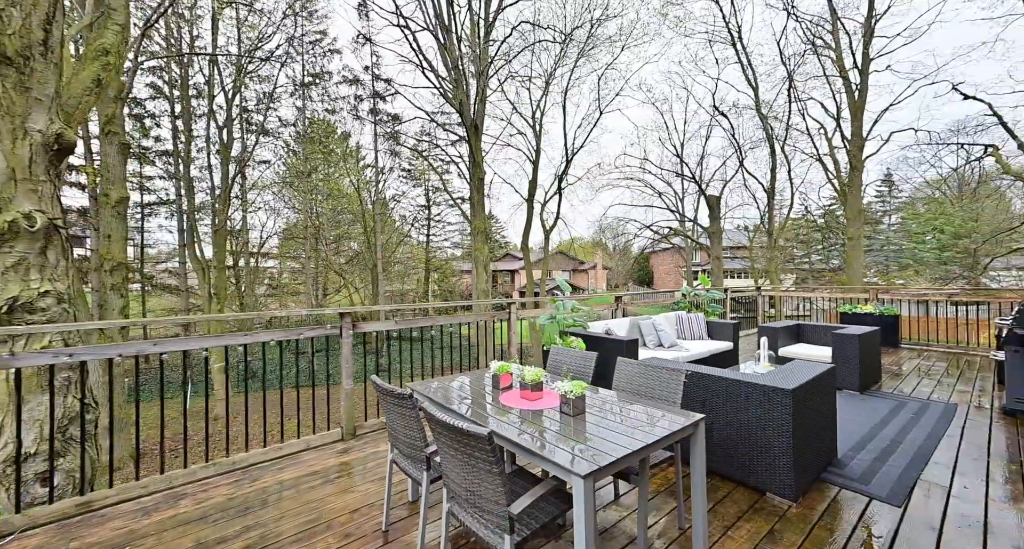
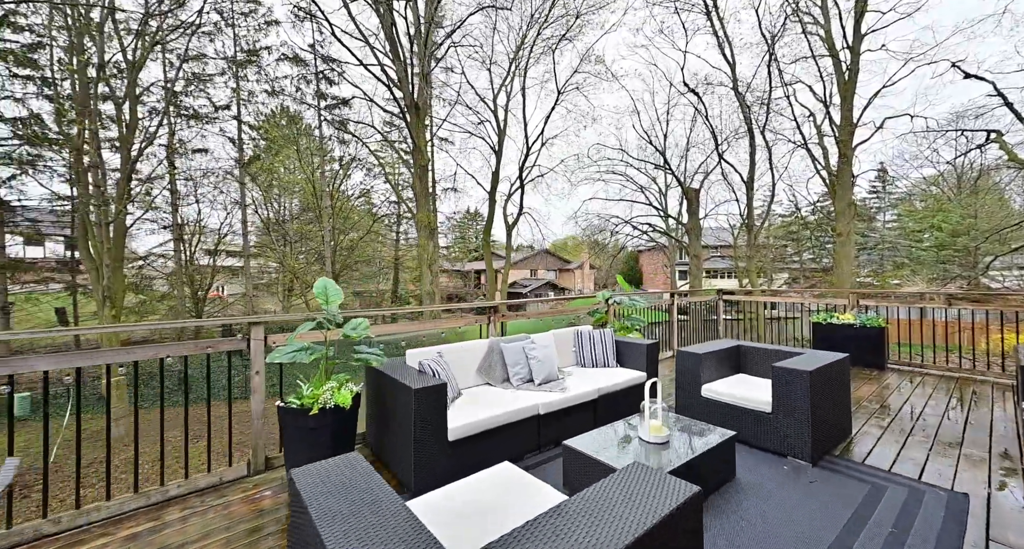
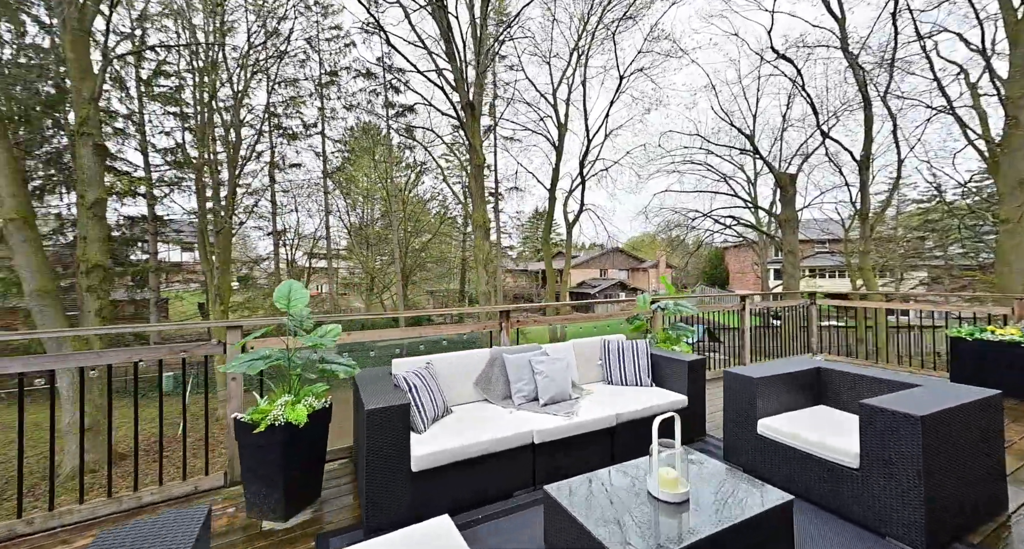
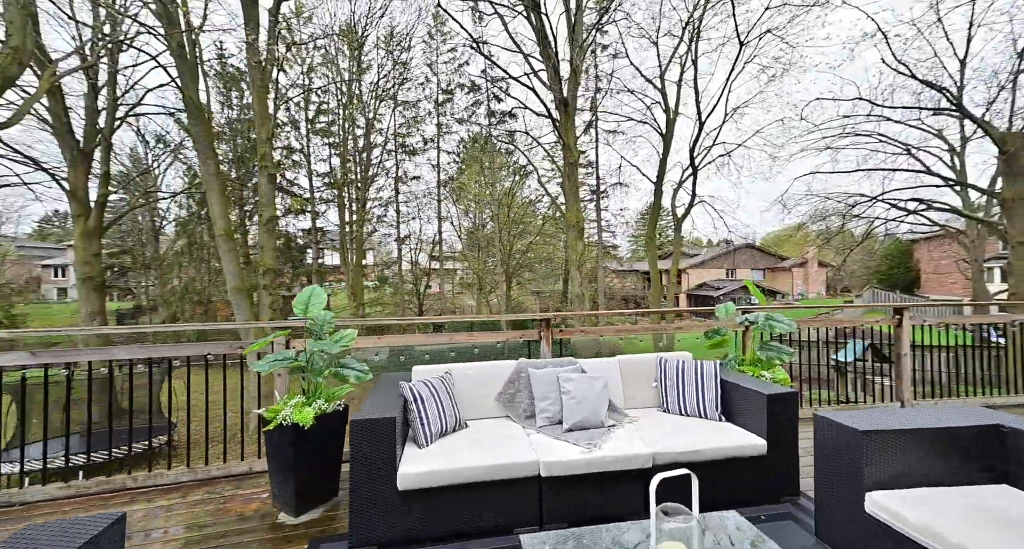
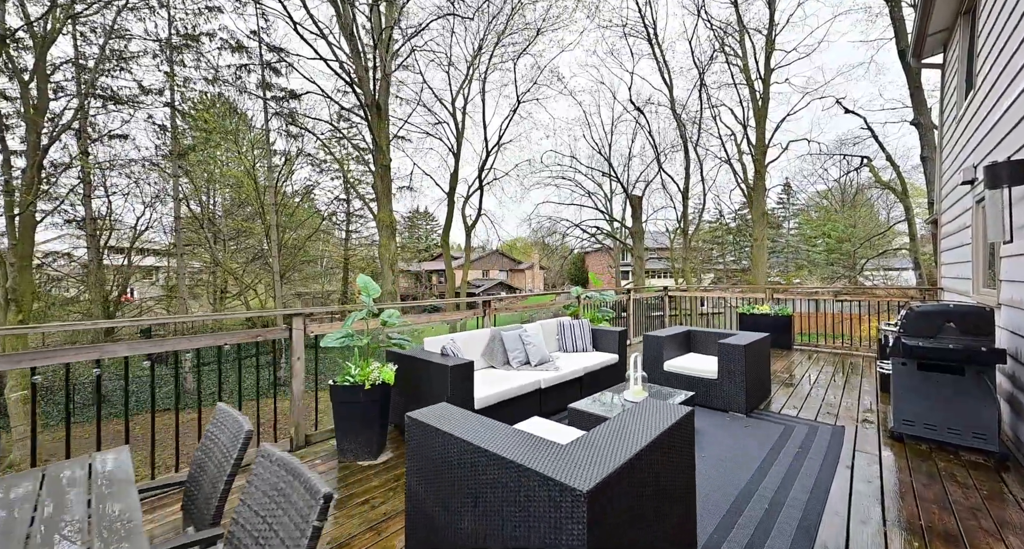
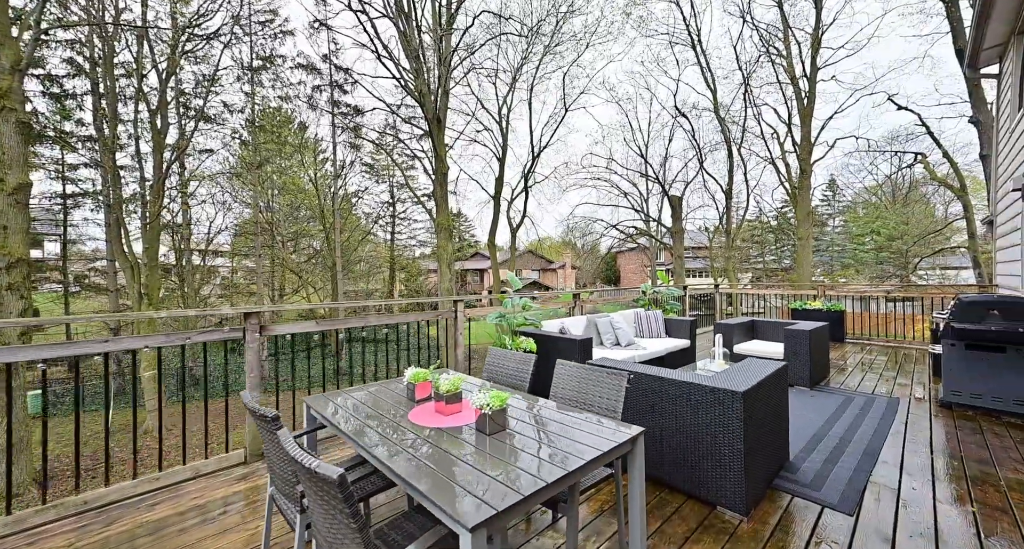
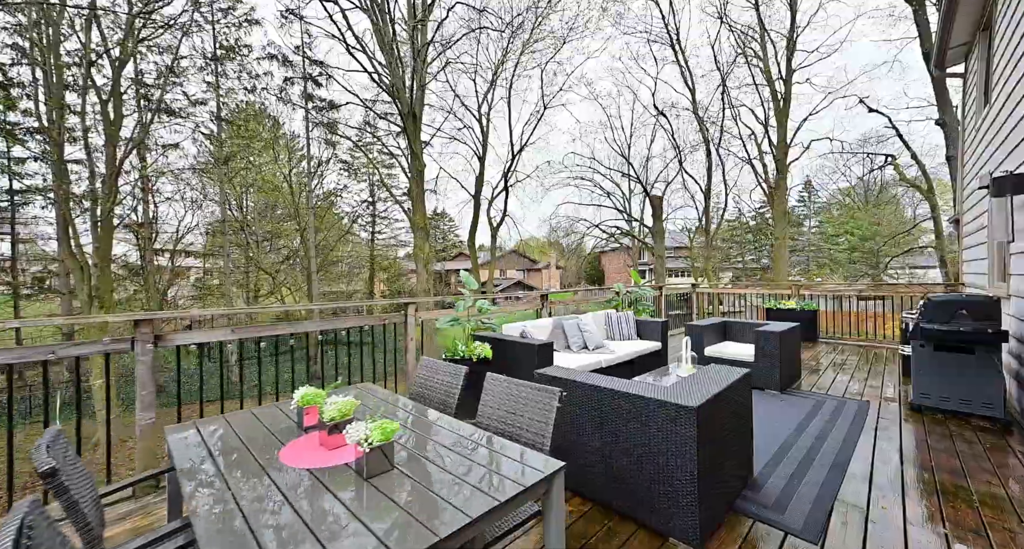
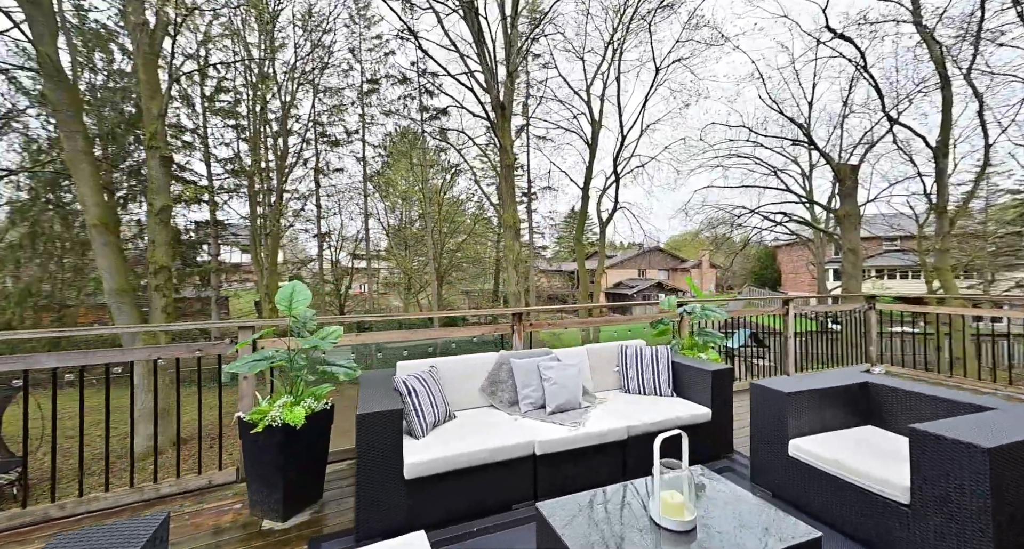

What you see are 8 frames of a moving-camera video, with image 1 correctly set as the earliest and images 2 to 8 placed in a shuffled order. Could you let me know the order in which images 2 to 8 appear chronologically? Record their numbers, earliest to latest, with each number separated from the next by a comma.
6, 7, 5, 2, 3, 8, 4
